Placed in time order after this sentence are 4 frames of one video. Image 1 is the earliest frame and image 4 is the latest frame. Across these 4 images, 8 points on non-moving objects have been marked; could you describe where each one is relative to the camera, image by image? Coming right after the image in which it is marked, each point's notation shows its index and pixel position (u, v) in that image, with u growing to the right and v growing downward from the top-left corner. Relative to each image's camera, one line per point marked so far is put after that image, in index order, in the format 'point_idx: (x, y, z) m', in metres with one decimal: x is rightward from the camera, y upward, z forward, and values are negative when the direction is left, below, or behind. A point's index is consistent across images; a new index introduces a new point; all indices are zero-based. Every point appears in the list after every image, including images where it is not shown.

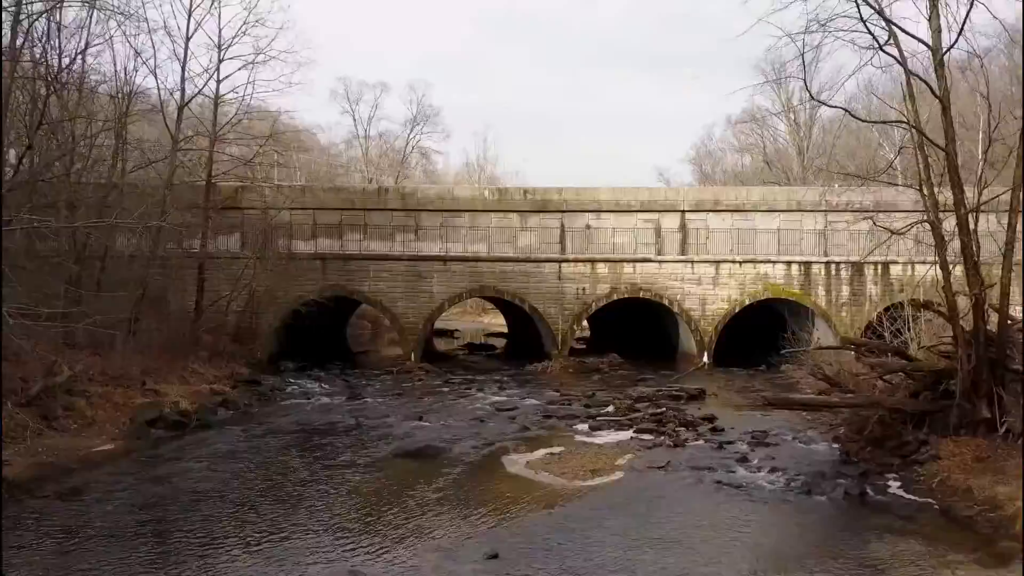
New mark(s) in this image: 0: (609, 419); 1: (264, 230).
0: (+1.9, -2.6, +12.6) m
1: (-7.5, +1.7, +19.1) m
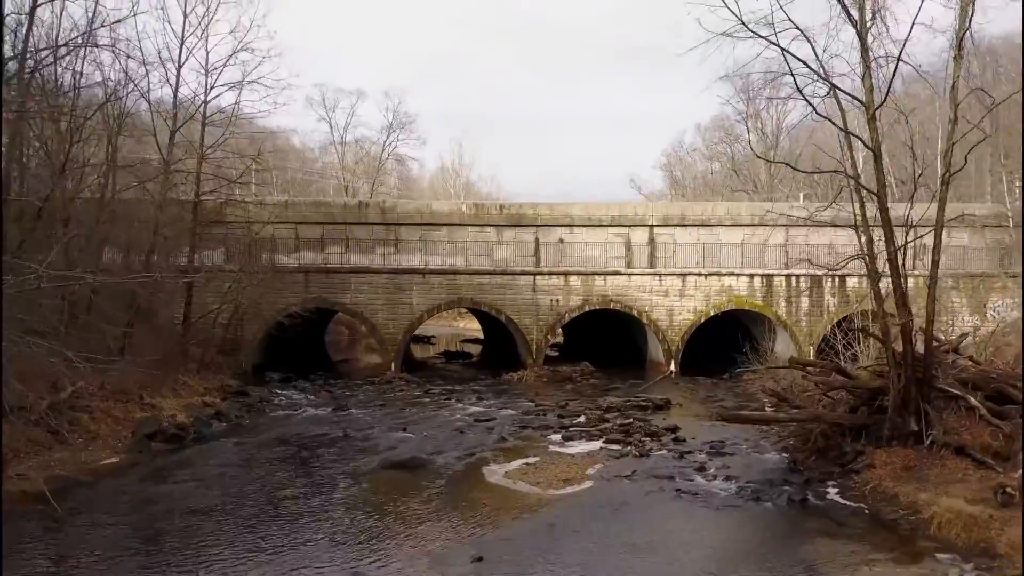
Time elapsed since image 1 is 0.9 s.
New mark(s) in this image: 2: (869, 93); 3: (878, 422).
0: (+1.5, -3.0, +13.4) m
1: (-8.2, +1.4, +19.6) m
2: (+5.2, +2.9, +9.3) m
3: (+5.7, -2.1, +9.9) m
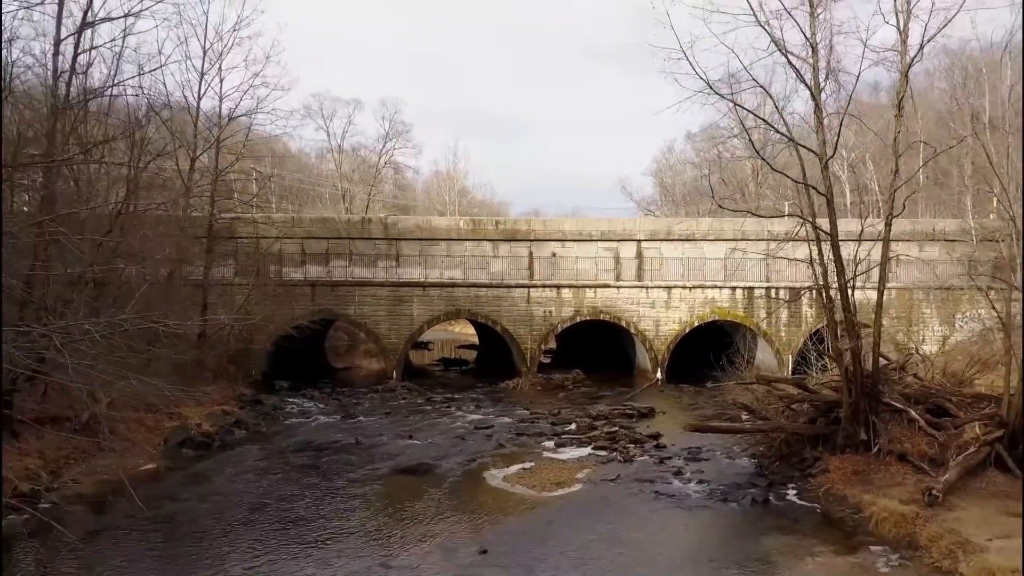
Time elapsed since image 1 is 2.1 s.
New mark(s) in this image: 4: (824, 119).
0: (+1.4, -3.4, +14.7) m
1: (-8.3, +1.0, +20.7) m
2: (+5.2, +2.4, +10.6) m
3: (+5.7, -2.5, +11.2) m
4: (+5.2, +2.8, +10.5) m
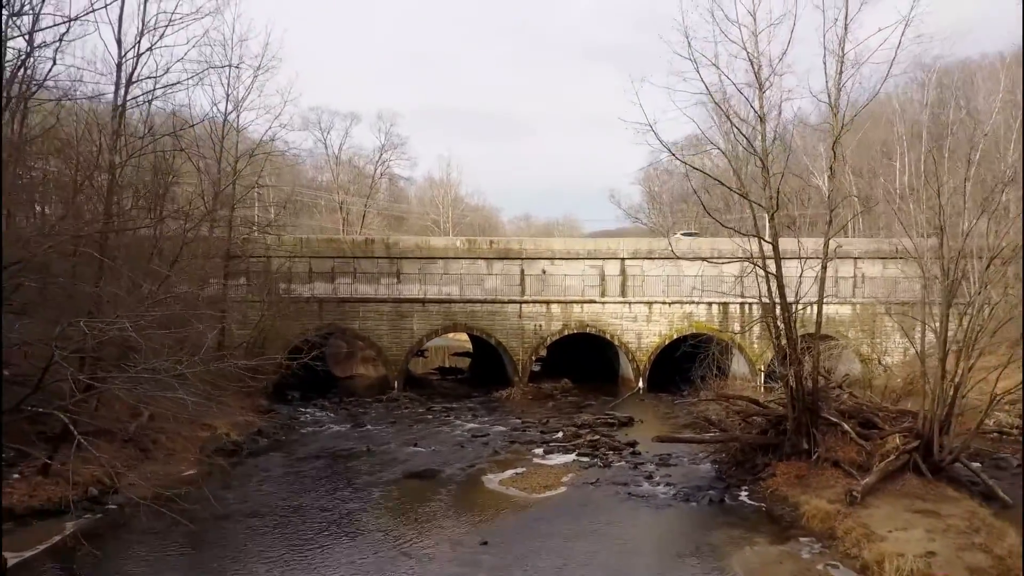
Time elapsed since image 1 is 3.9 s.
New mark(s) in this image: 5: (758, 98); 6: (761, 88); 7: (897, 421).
0: (+1.2, -4.1, +16.5) m
1: (-8.5, +0.4, +22.4) m
2: (+5.1, +1.8, +12.5) m
3: (+5.6, -3.2, +13.1) m
4: (+5.1, +2.2, +12.4) m
5: (+4.8, +3.7, +12.2) m
6: (+4.8, +3.9, +12.2) m
7: (+7.8, -2.7, +12.8) m
